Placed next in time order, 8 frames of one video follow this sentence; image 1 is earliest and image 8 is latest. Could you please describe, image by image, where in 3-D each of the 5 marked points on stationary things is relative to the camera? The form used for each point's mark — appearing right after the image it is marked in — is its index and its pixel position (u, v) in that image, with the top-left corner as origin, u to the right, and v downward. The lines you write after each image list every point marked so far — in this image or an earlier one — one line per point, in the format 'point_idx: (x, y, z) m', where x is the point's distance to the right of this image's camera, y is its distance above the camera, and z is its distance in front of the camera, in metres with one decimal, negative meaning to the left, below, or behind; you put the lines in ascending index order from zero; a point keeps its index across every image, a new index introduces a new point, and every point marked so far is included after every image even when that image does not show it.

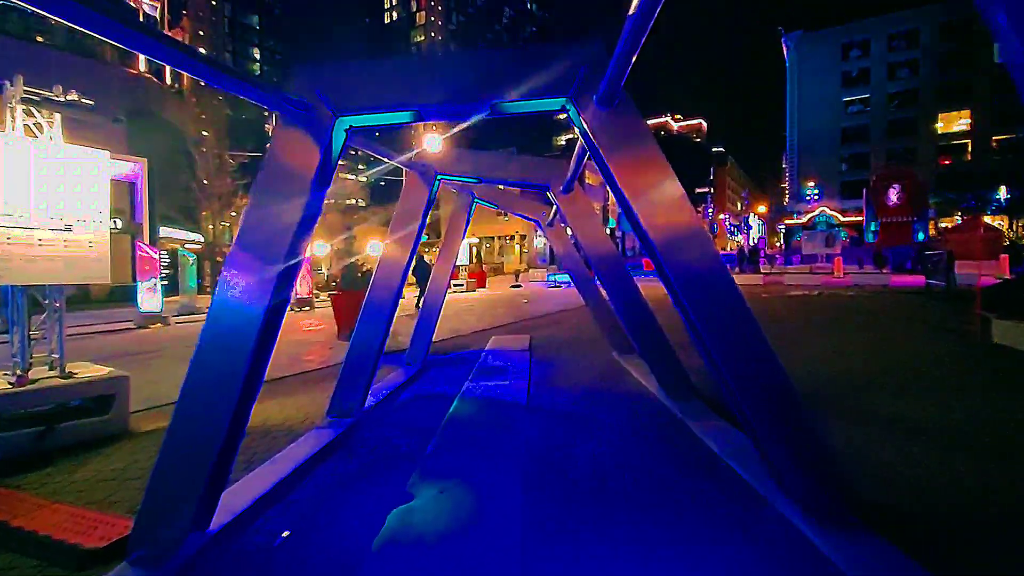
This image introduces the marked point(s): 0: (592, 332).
0: (+1.5, -0.9, +10.8) m
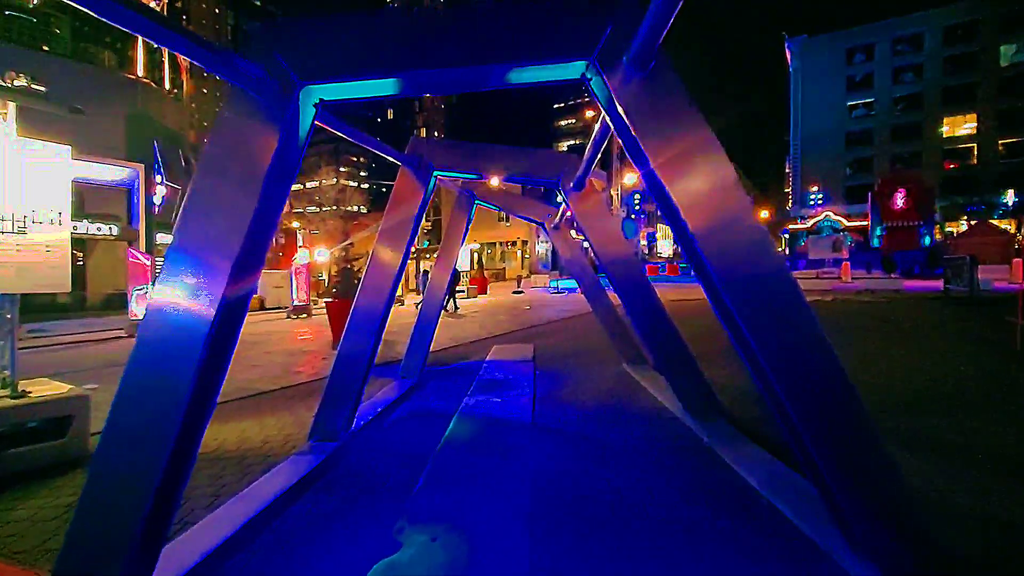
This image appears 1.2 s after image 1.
0: (+1.5, -1.0, +10.3) m
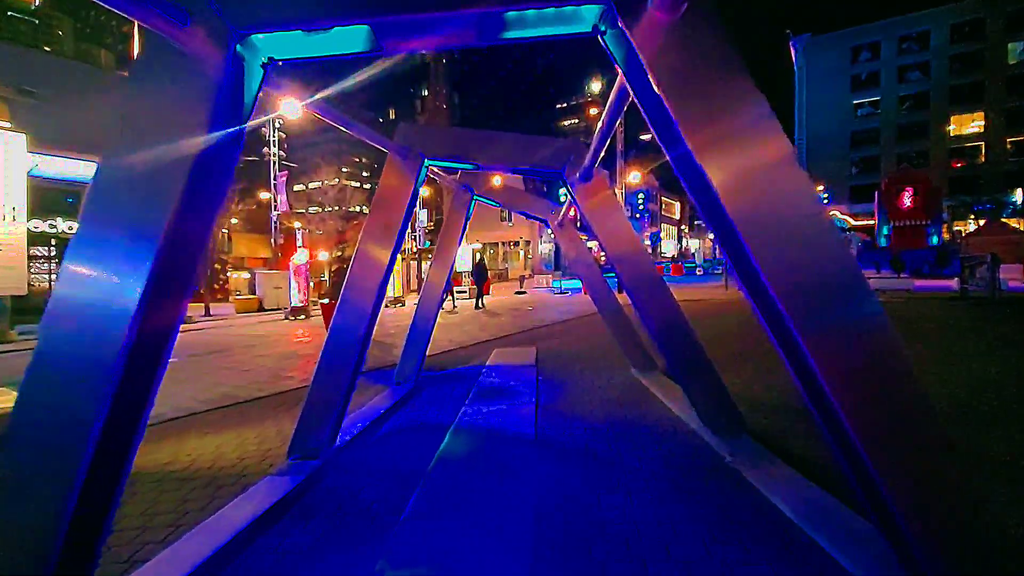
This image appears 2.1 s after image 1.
0: (+1.5, -1.0, +9.8) m
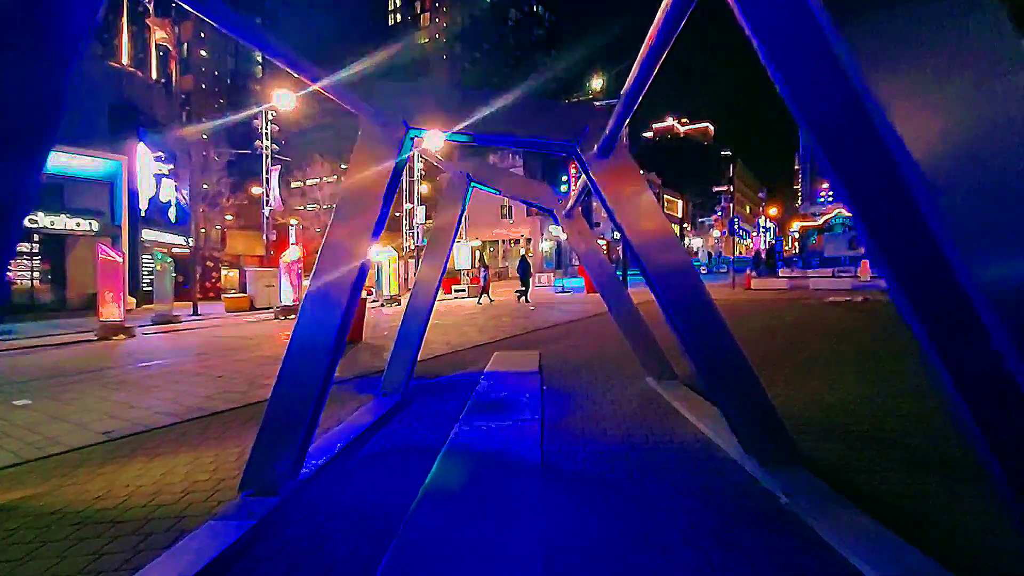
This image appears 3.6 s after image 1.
0: (+1.6, -1.0, +9.0) m
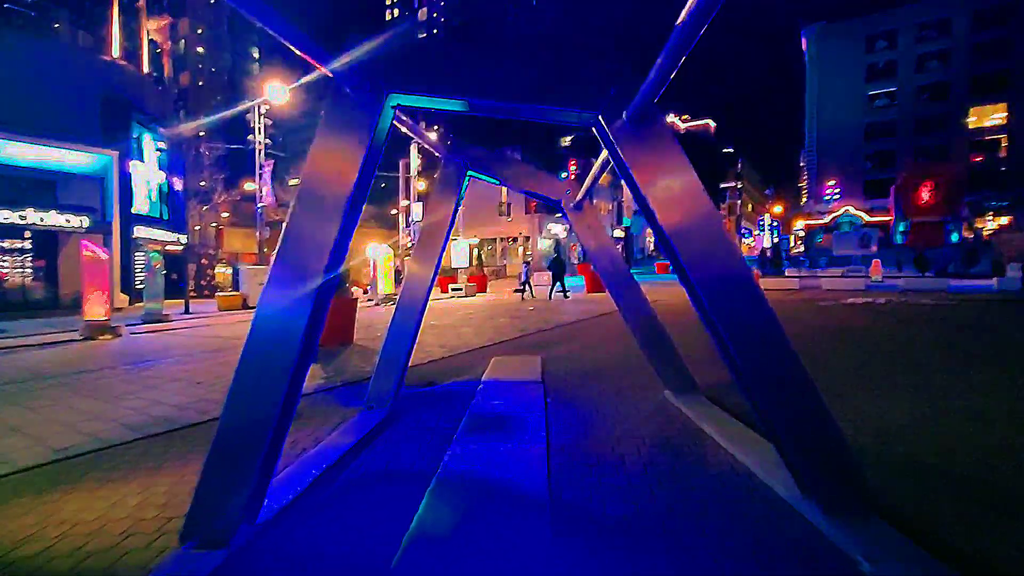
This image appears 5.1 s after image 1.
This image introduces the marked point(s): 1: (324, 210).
0: (+1.6, -1.0, +8.4) m
1: (-1.0, +0.5, +3.2) m
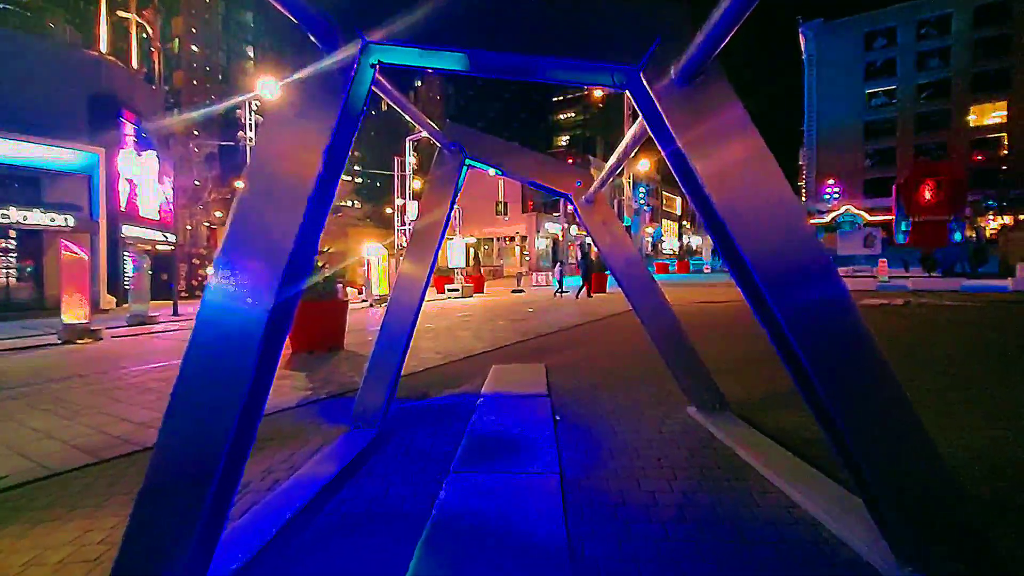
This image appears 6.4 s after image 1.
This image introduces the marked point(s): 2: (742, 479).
0: (+1.6, -1.0, +7.7) m
1: (-1.0, +0.4, +2.6) m
2: (+1.5, -1.2, +3.8) m
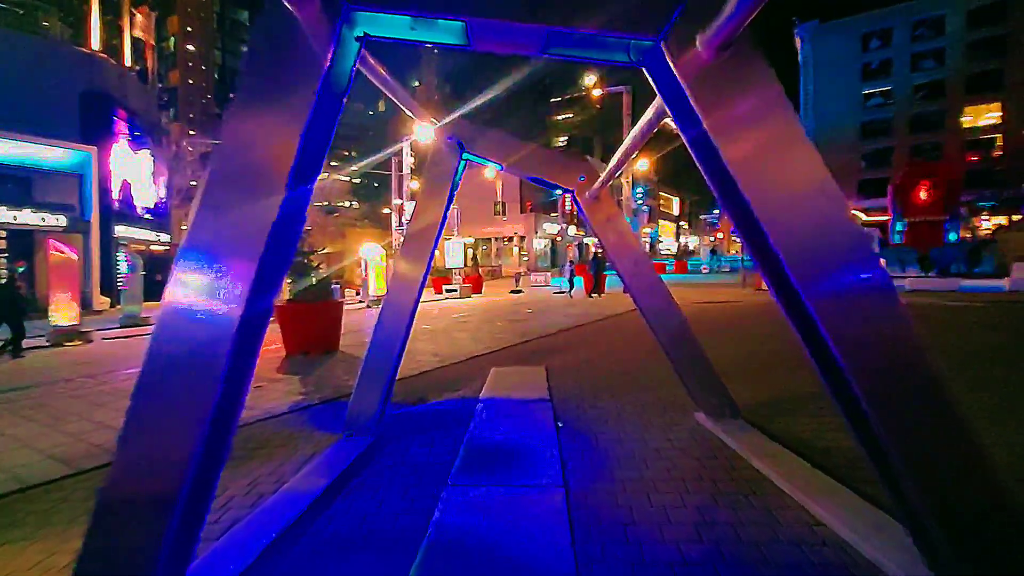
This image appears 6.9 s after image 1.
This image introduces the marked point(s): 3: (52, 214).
0: (+1.6, -1.0, +7.5) m
1: (-1.0, +0.4, +2.3) m
2: (+1.5, -1.2, +3.5) m
3: (-15.7, +2.5, +19.6) m
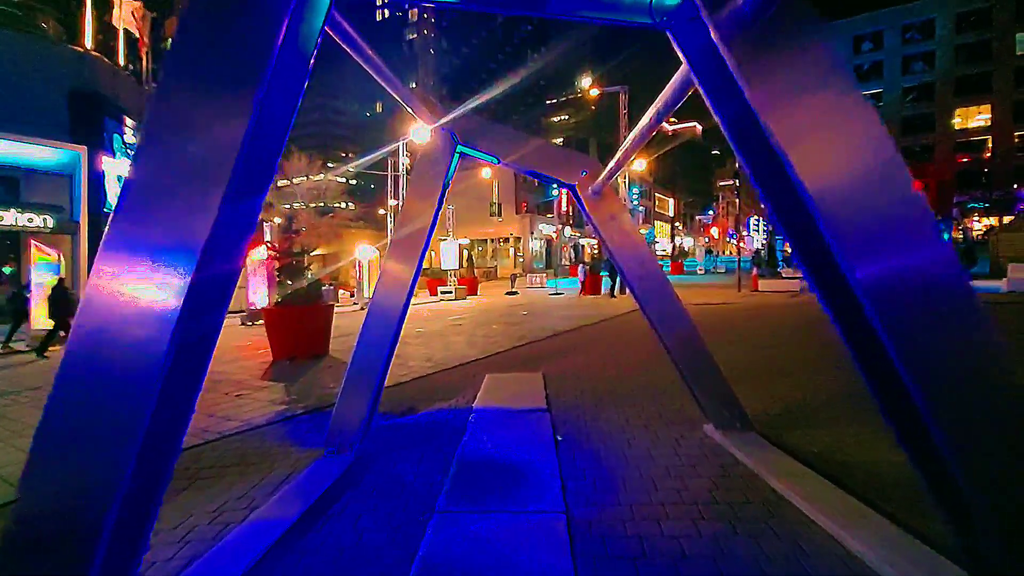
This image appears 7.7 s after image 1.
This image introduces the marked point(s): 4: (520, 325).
0: (+1.5, -1.0, +7.1) m
1: (-1.0, +0.4, +1.9) m
2: (+1.5, -1.2, +3.2) m
3: (-15.8, +2.4, +19.1) m
4: (+0.3, -0.9, +13.0) m
